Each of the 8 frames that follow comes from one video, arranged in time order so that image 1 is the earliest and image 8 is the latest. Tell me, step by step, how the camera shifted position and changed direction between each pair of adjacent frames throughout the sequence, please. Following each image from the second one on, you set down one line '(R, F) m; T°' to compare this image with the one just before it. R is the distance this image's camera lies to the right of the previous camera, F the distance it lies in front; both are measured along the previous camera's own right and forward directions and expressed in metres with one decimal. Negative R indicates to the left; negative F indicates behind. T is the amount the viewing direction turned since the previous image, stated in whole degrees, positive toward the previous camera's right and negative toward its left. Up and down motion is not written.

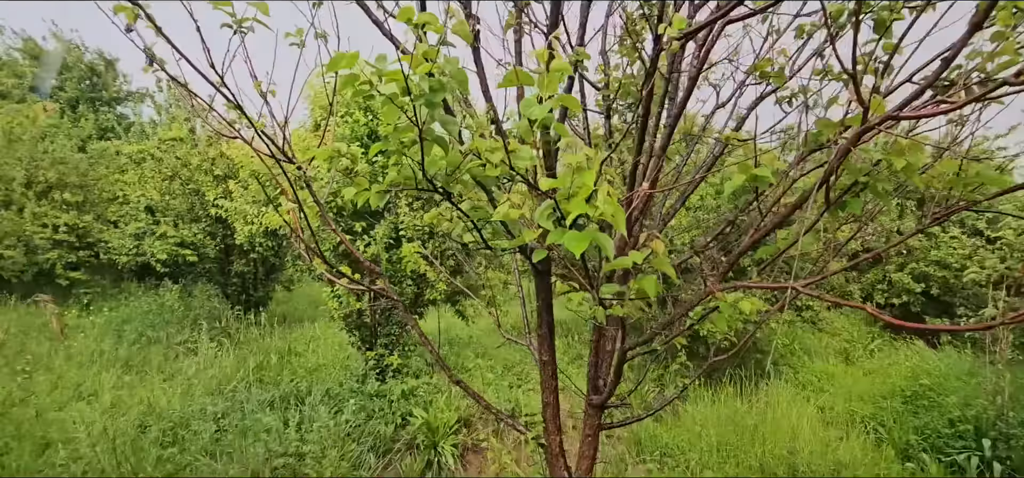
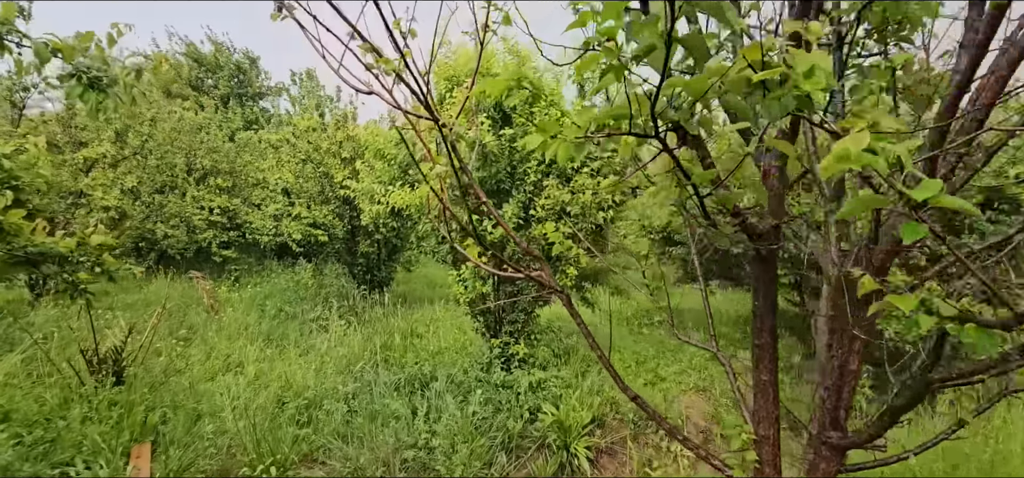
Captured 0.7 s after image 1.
(-0.3, +0.4) m; -12°
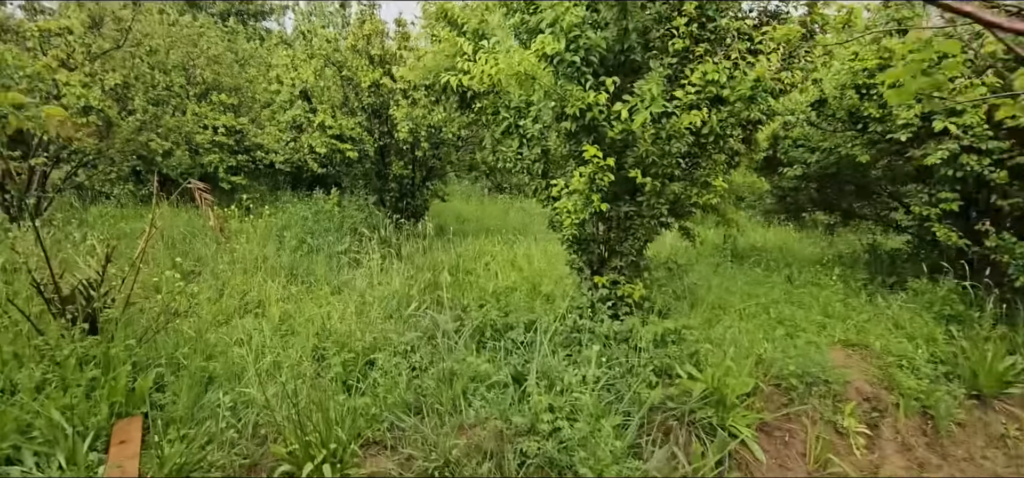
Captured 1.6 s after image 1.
(-0.7, +1.2) m; -1°
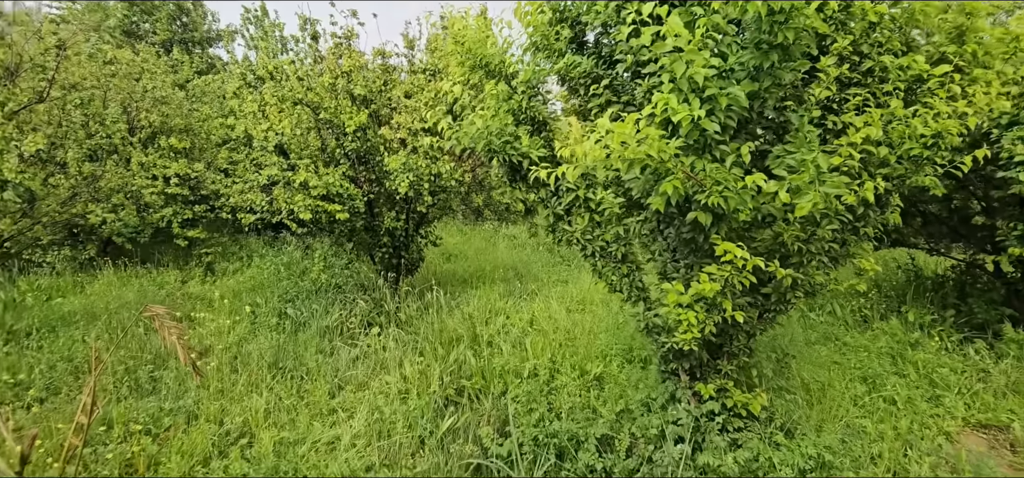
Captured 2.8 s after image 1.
(-0.5, +0.8) m; +4°
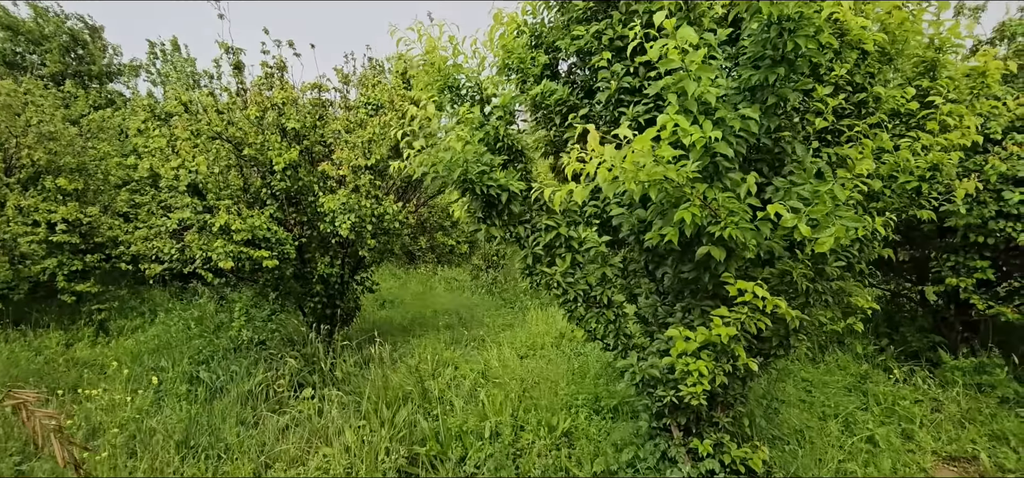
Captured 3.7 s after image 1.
(-0.2, +0.3) m; +8°
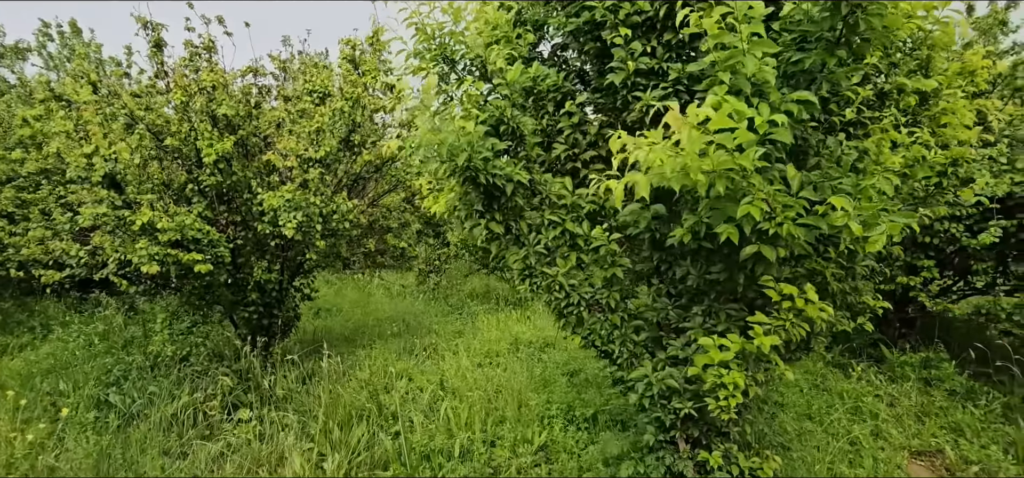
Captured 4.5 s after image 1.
(-0.3, +0.3) m; +8°
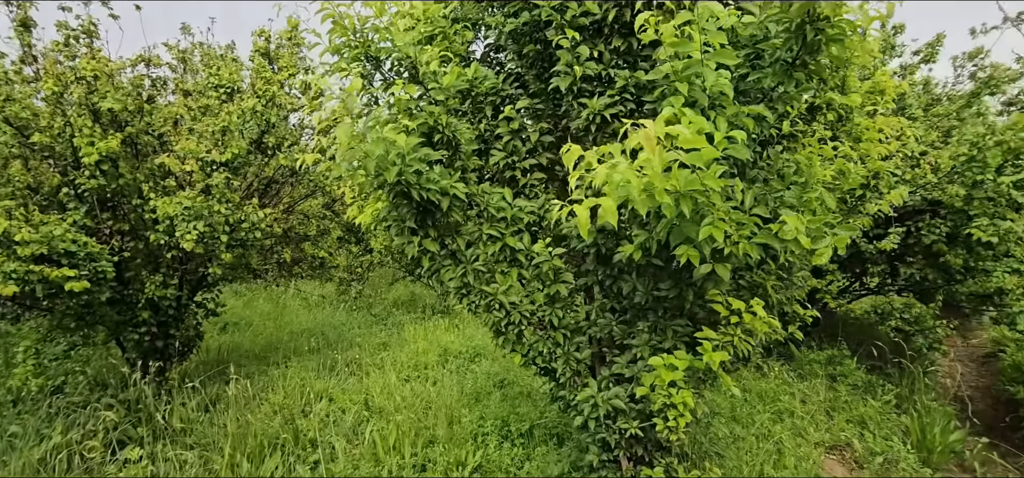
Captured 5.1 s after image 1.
(-0.1, +0.2) m; +9°
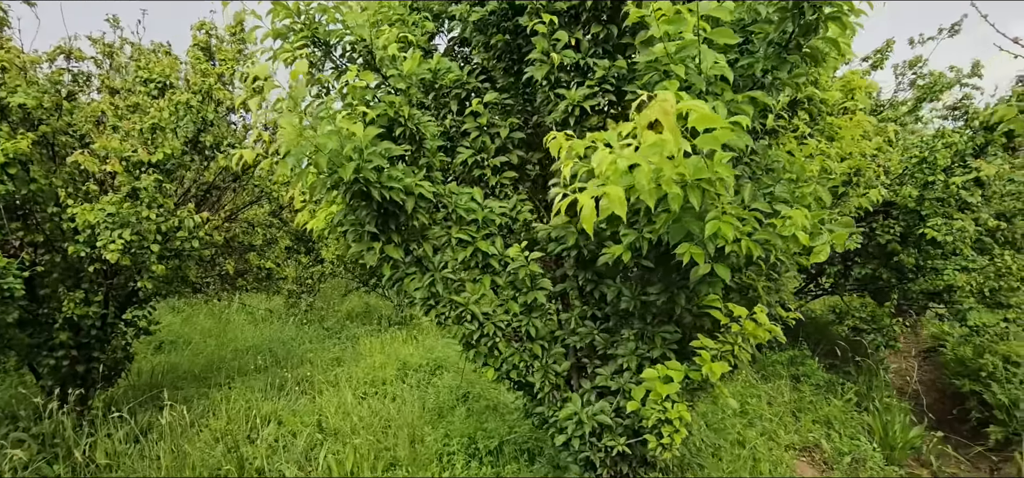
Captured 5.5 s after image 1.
(-0.1, +0.2) m; +5°
